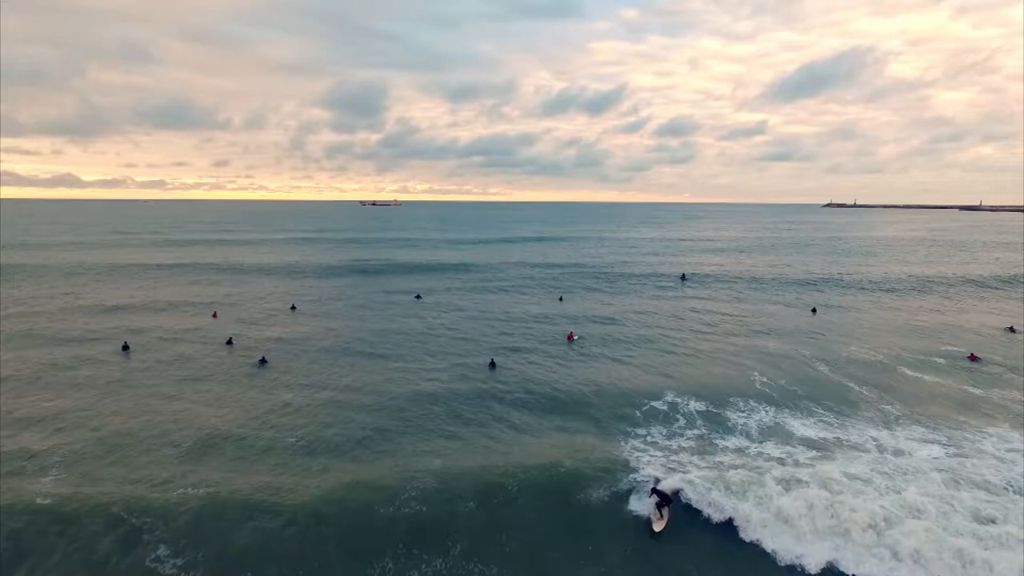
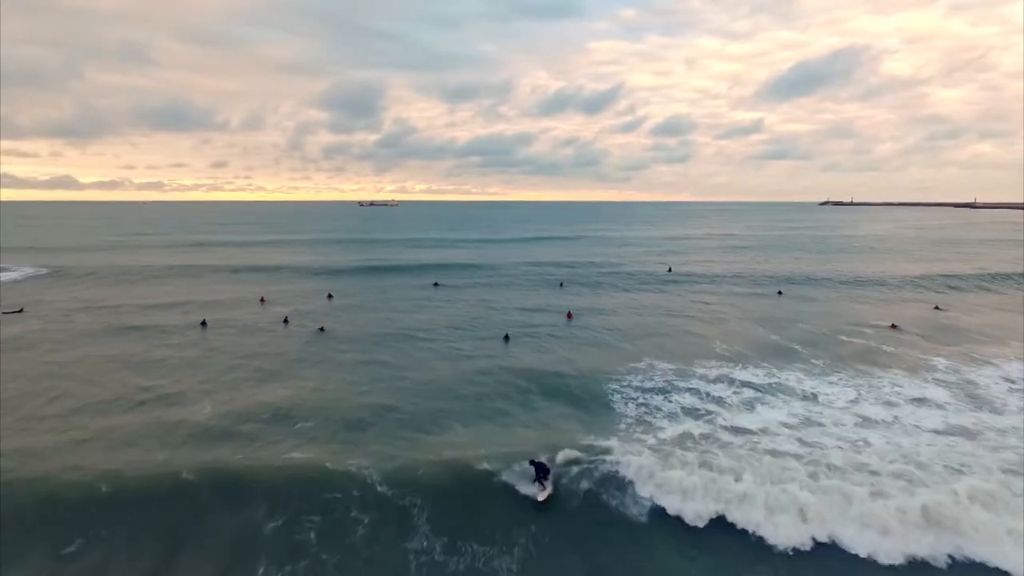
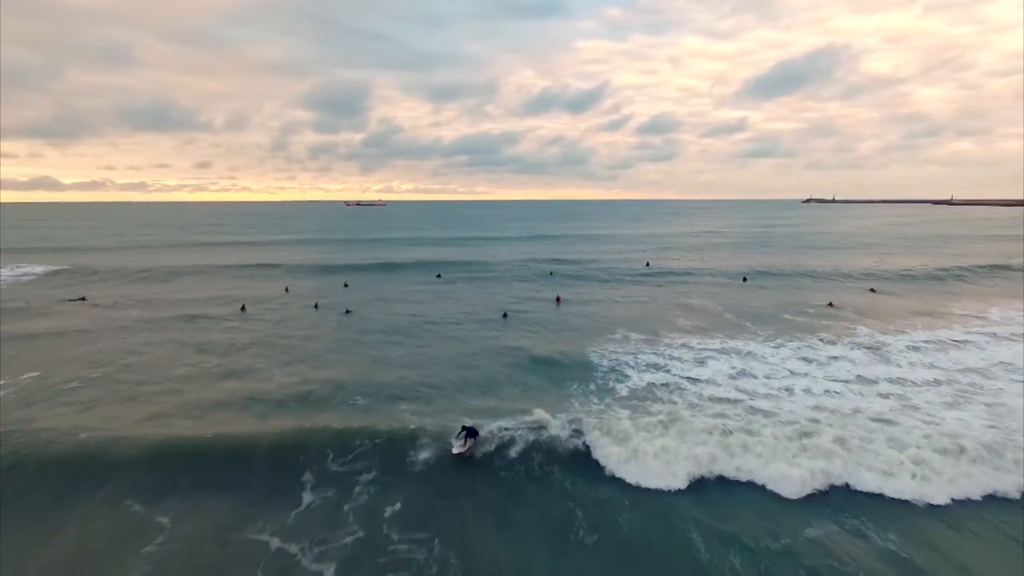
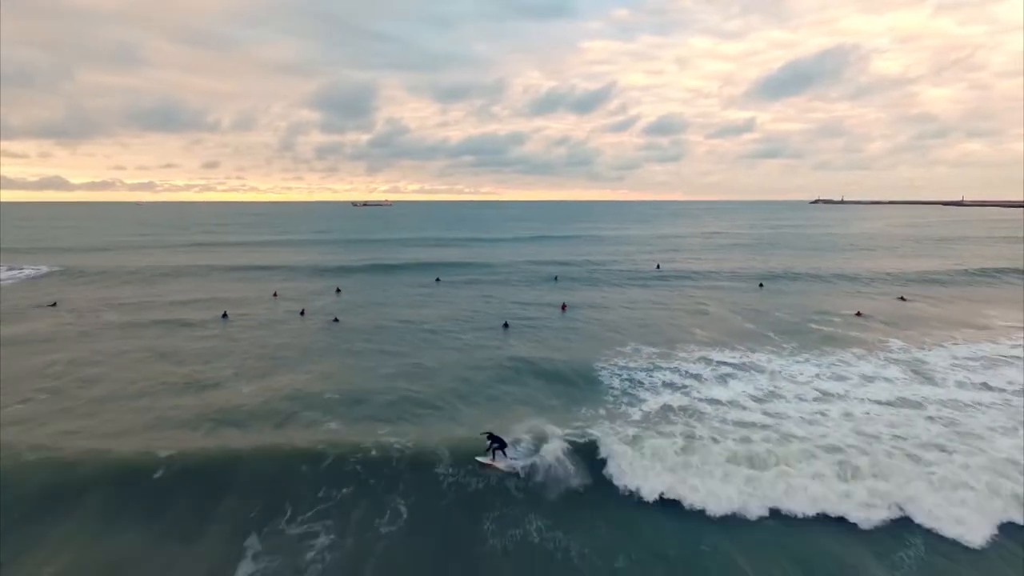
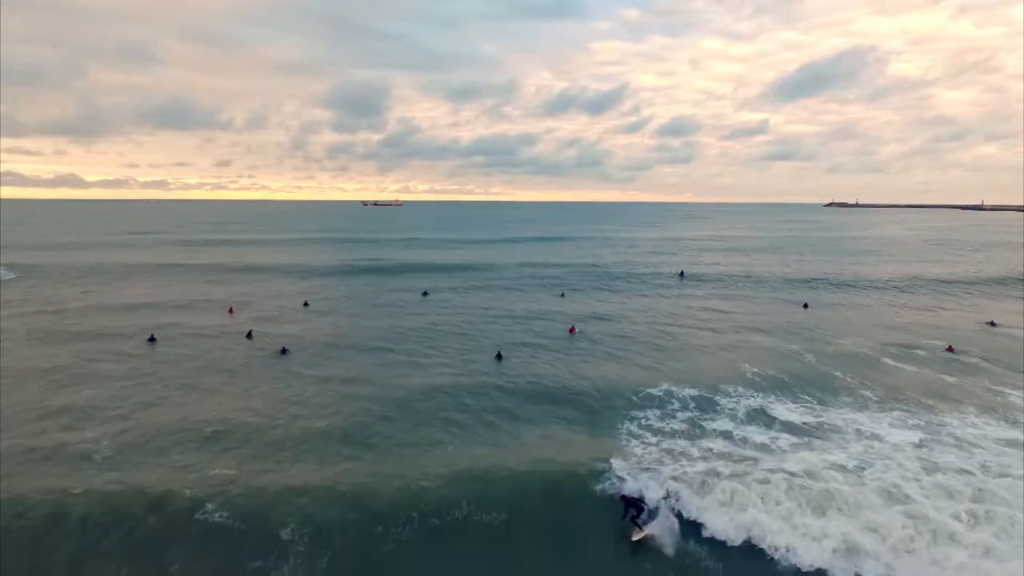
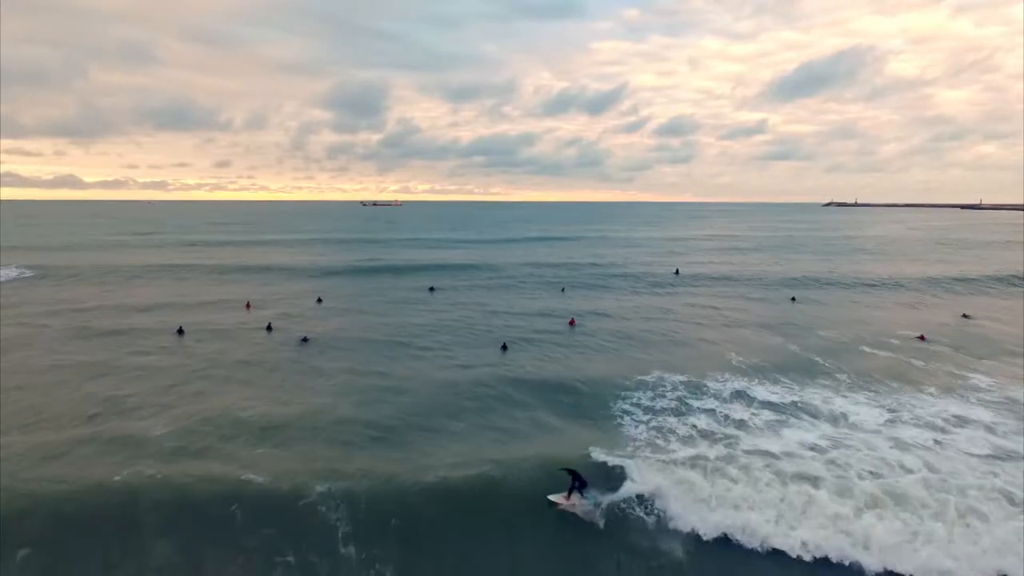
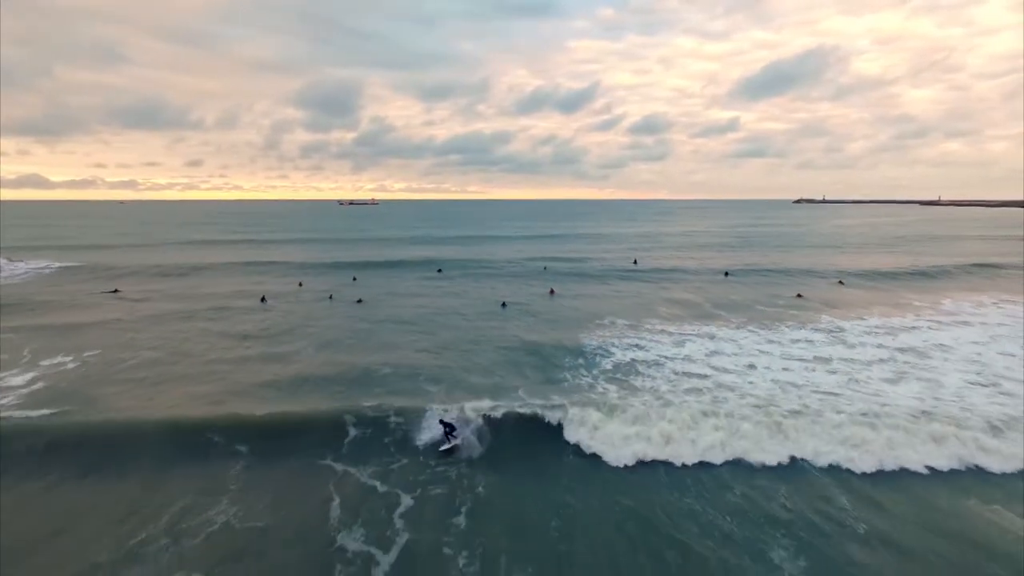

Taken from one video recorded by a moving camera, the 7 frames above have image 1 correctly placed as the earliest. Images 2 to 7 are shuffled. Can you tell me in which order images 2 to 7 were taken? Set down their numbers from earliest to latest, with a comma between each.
5, 6, 2, 4, 3, 7
